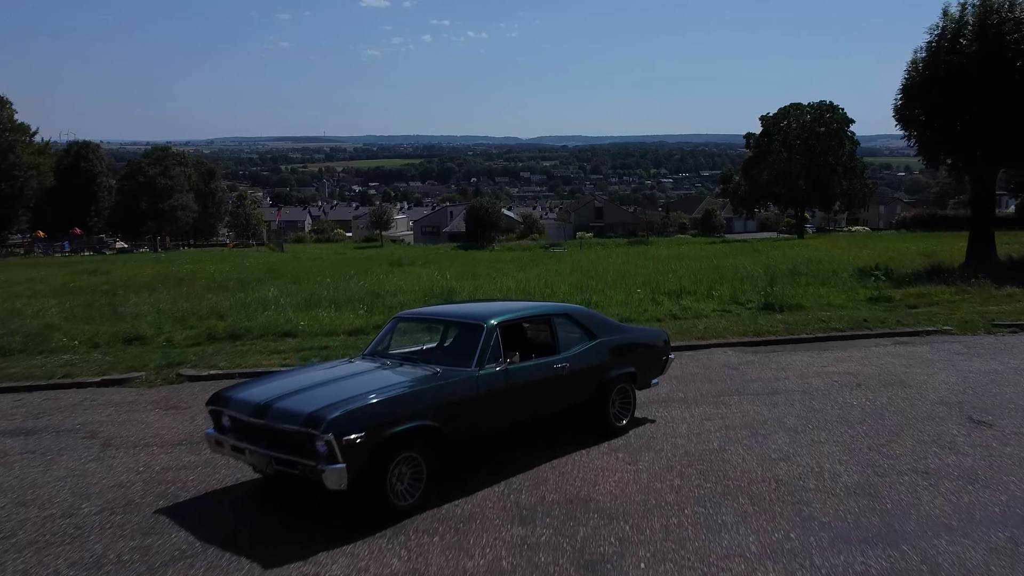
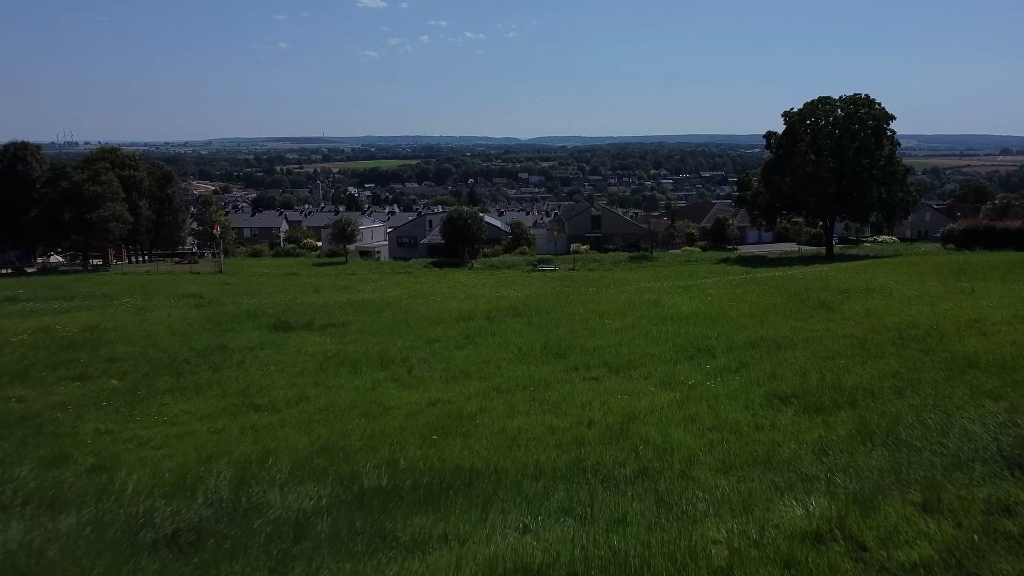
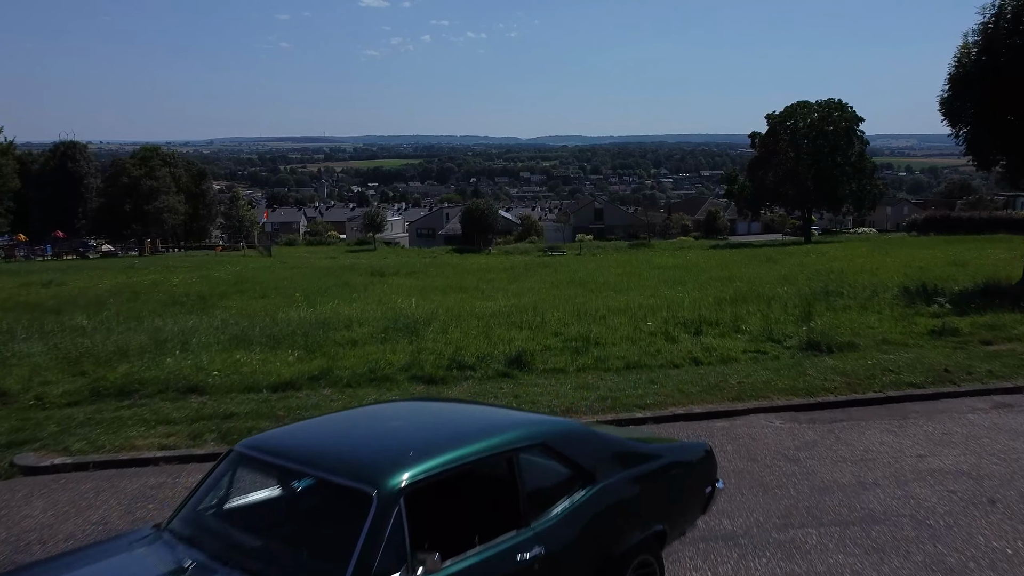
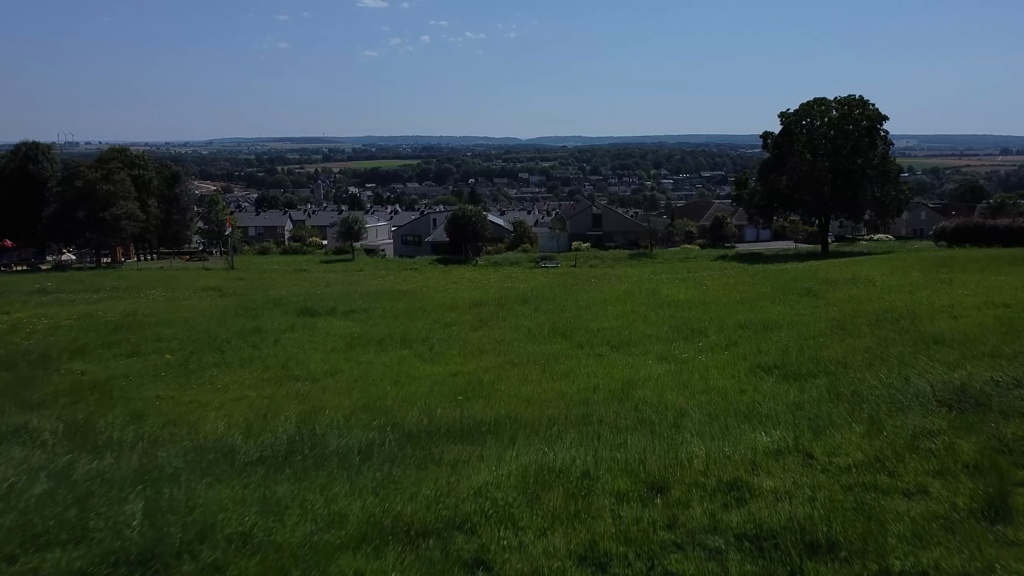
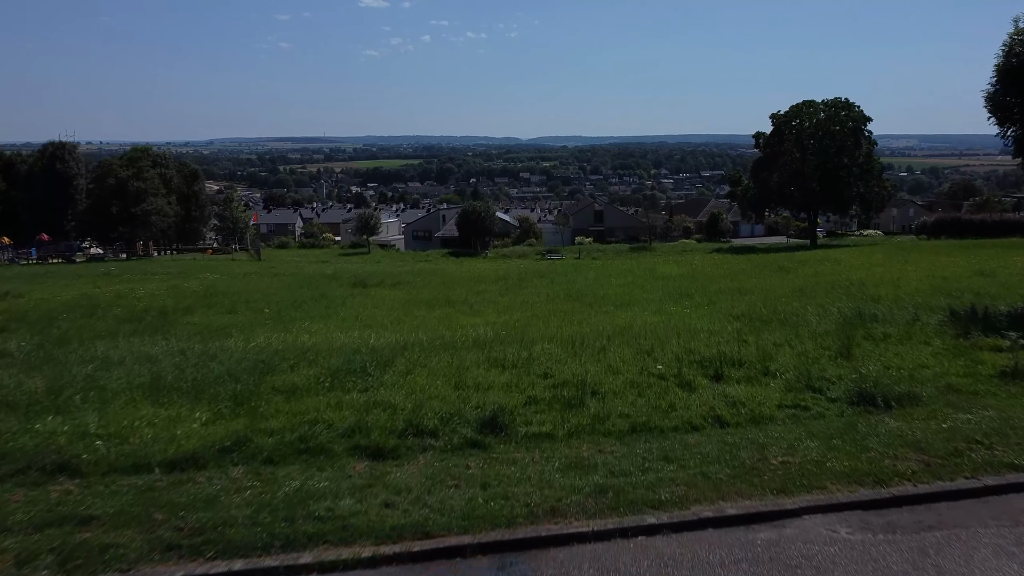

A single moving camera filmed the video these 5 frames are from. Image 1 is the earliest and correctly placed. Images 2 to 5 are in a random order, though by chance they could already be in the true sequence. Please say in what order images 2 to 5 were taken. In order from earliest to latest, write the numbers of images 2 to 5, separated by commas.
3, 5, 4, 2
